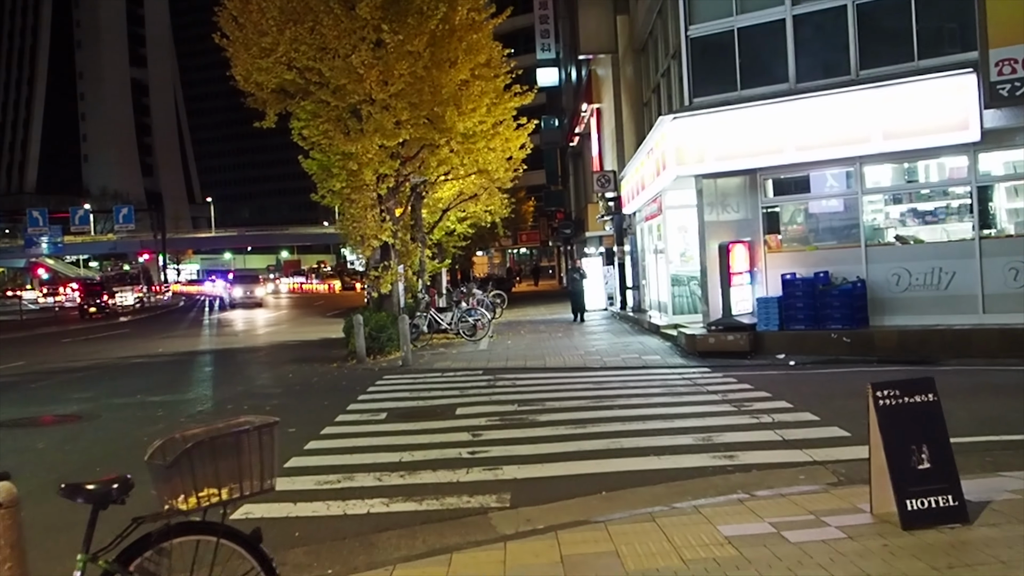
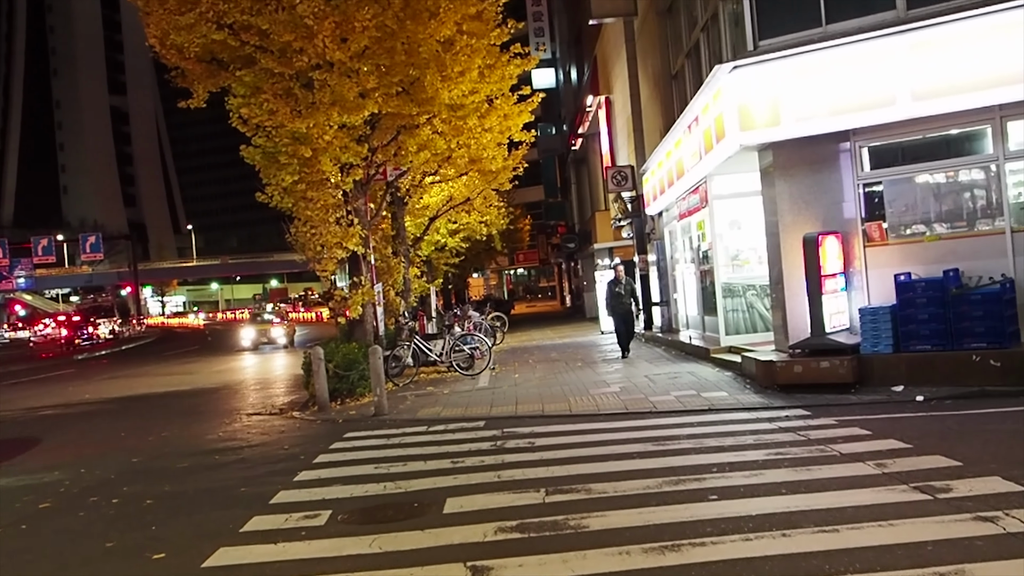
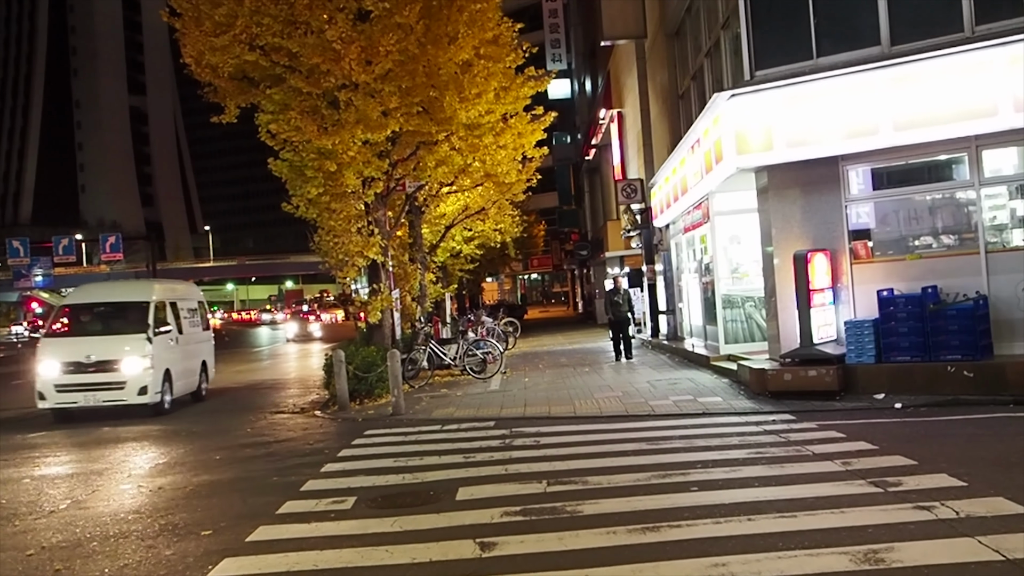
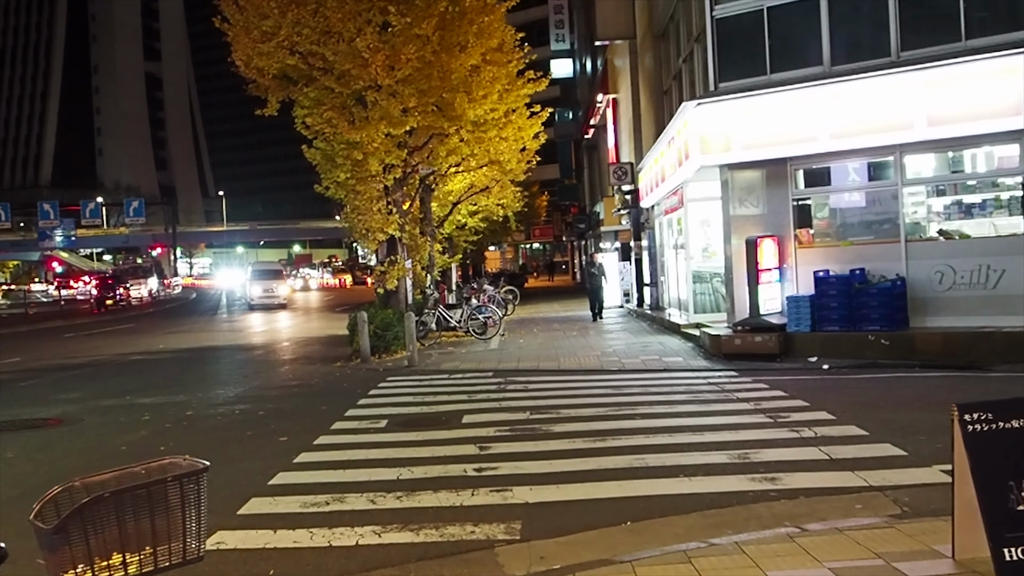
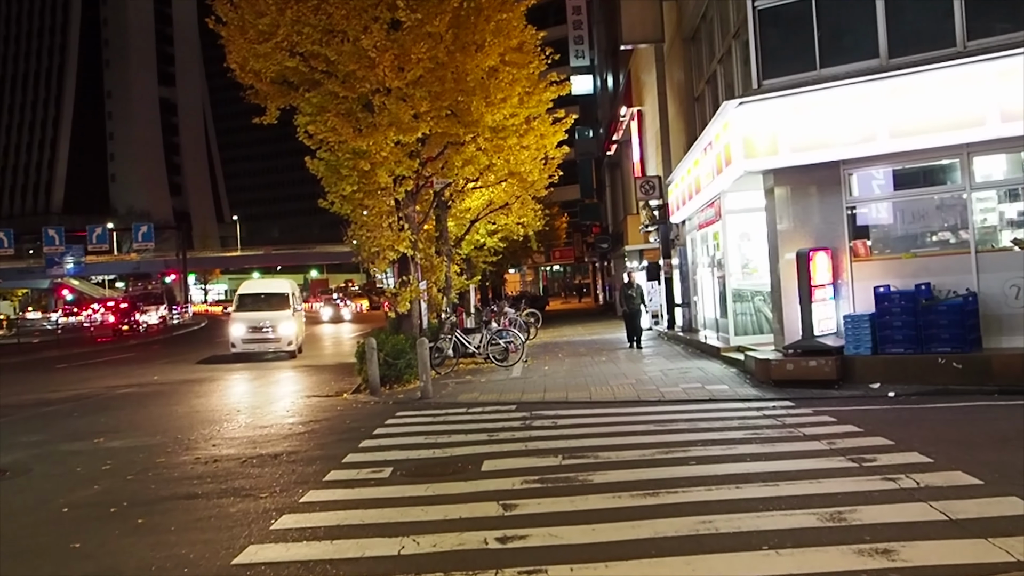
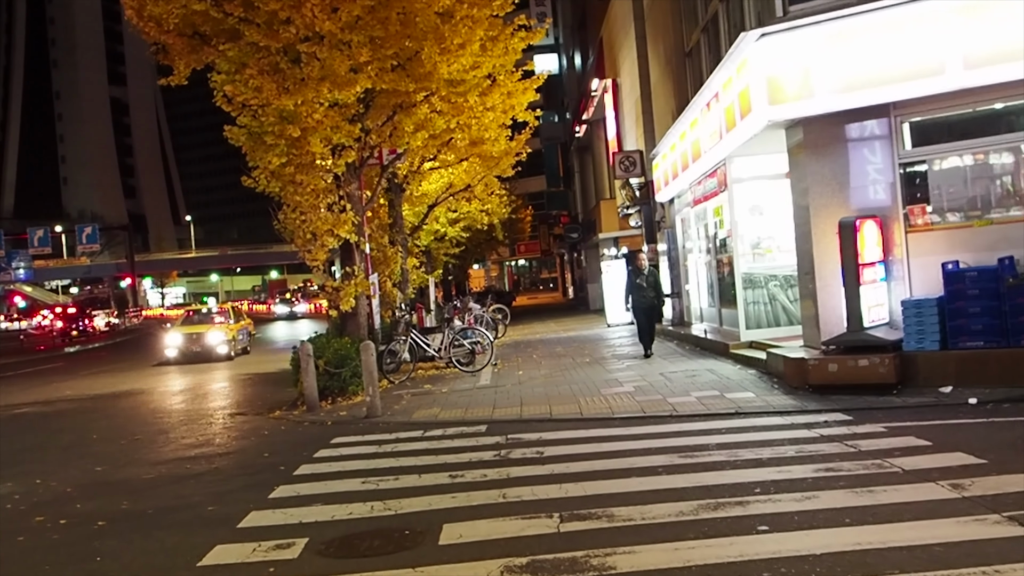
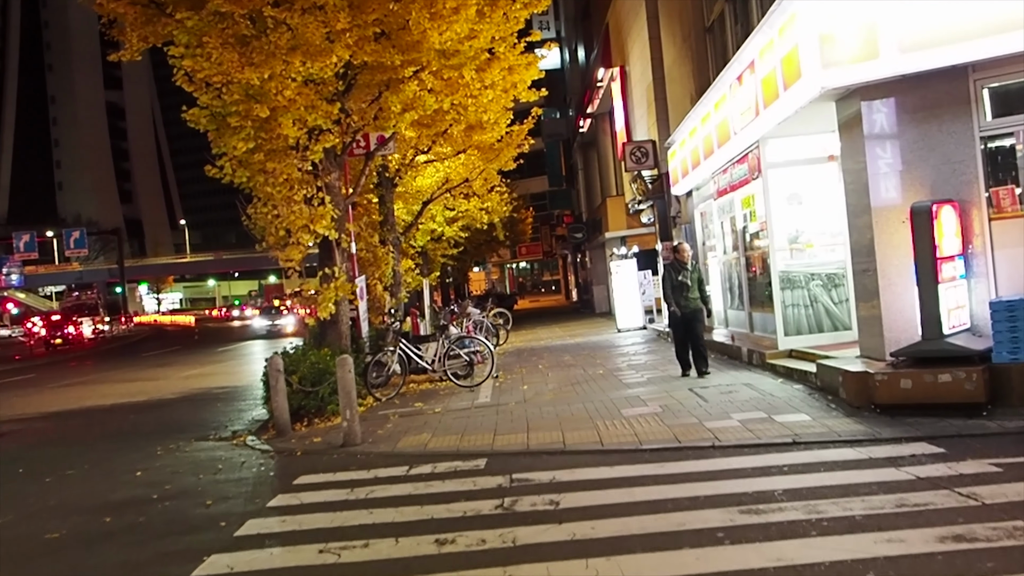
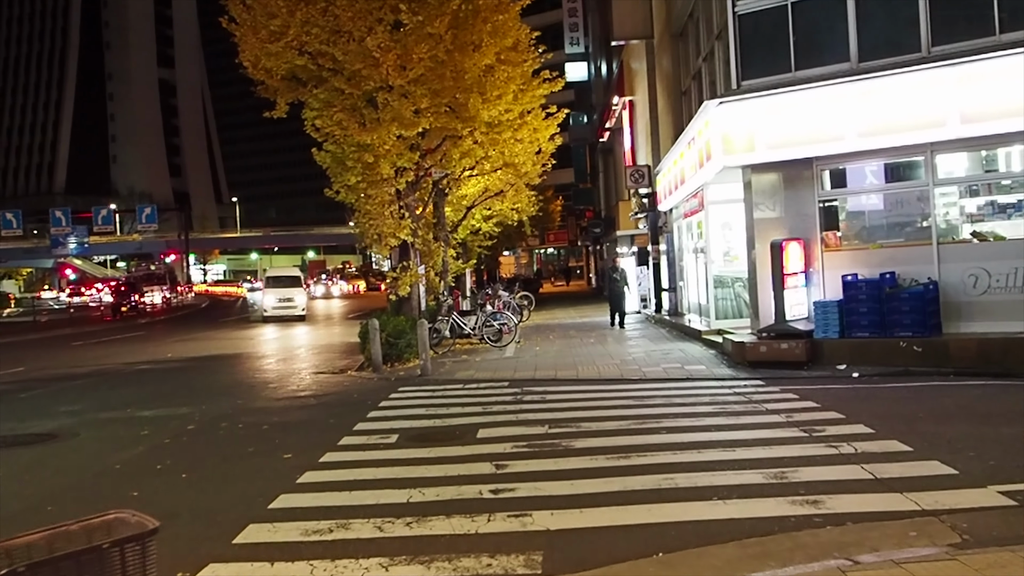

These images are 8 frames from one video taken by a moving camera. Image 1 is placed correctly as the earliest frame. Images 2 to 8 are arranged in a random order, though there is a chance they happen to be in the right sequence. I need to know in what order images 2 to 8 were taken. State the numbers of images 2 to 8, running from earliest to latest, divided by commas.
4, 8, 5, 3, 2, 6, 7
